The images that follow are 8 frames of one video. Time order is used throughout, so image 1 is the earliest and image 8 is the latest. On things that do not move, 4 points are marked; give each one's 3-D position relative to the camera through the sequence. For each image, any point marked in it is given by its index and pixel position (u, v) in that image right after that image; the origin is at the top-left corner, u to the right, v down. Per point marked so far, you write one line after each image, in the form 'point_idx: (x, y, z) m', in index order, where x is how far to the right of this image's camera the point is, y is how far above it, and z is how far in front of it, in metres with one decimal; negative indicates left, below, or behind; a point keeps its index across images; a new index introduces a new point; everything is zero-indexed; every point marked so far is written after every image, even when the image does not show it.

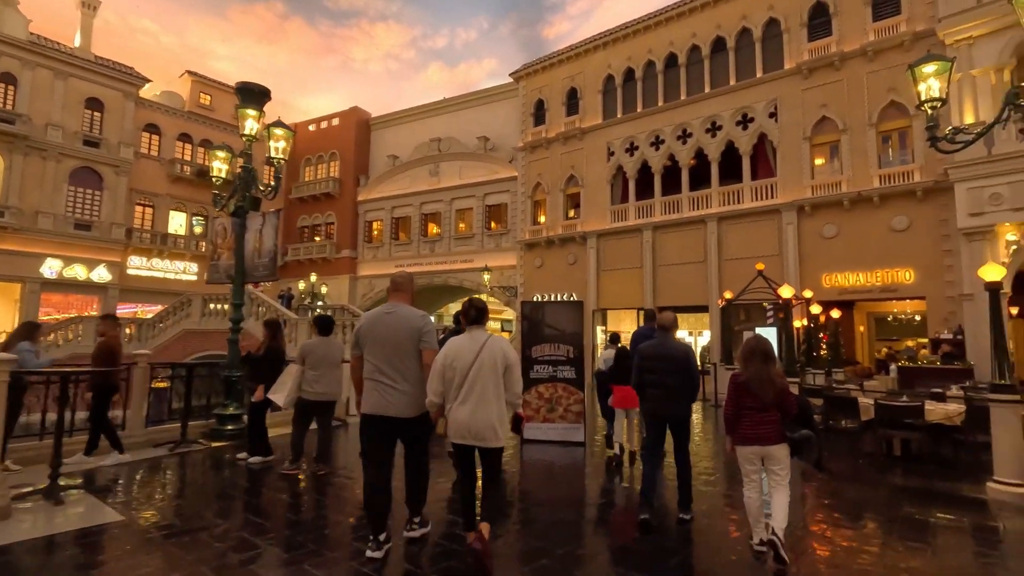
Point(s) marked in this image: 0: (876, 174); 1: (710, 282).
0: (+10.4, +3.3, +15.3) m
1: (+6.7, +0.2, +18.0) m
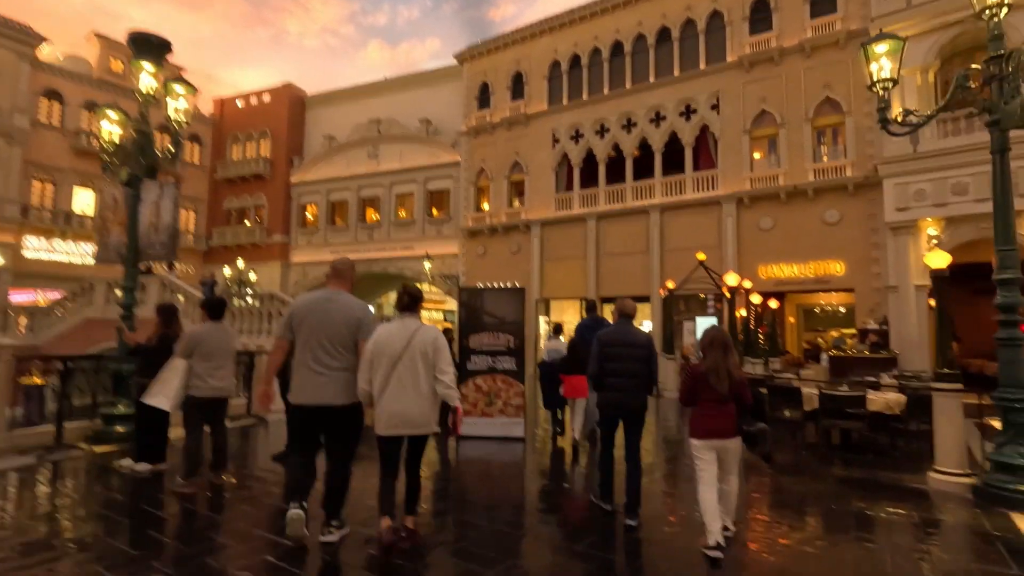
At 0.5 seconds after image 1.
0: (+8.7, +3.5, +15.6) m
1: (+4.7, +0.5, +18.1) m
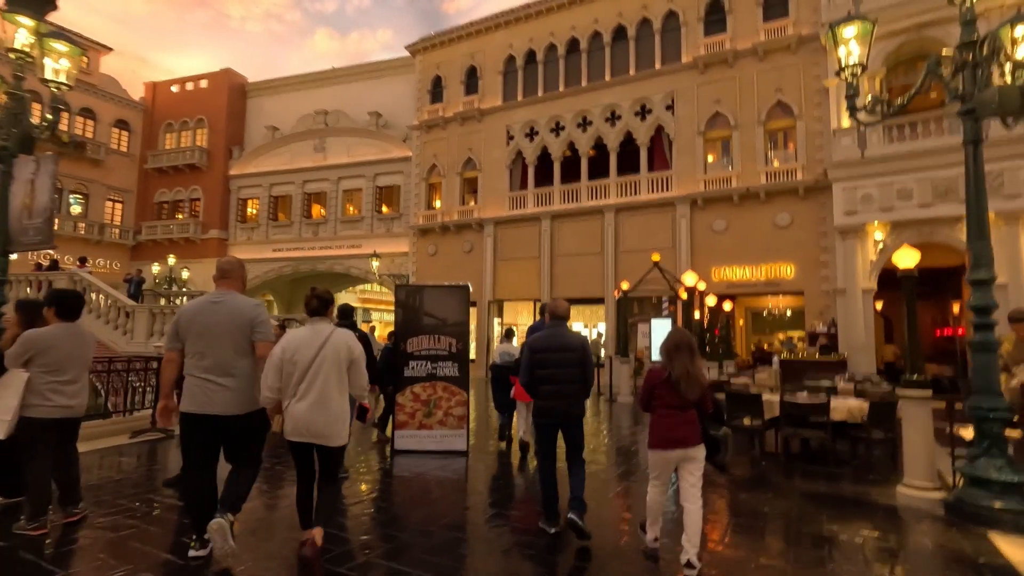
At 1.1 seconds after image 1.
0: (+7.3, +3.4, +15.7) m
1: (+3.1, +0.4, +17.7) m
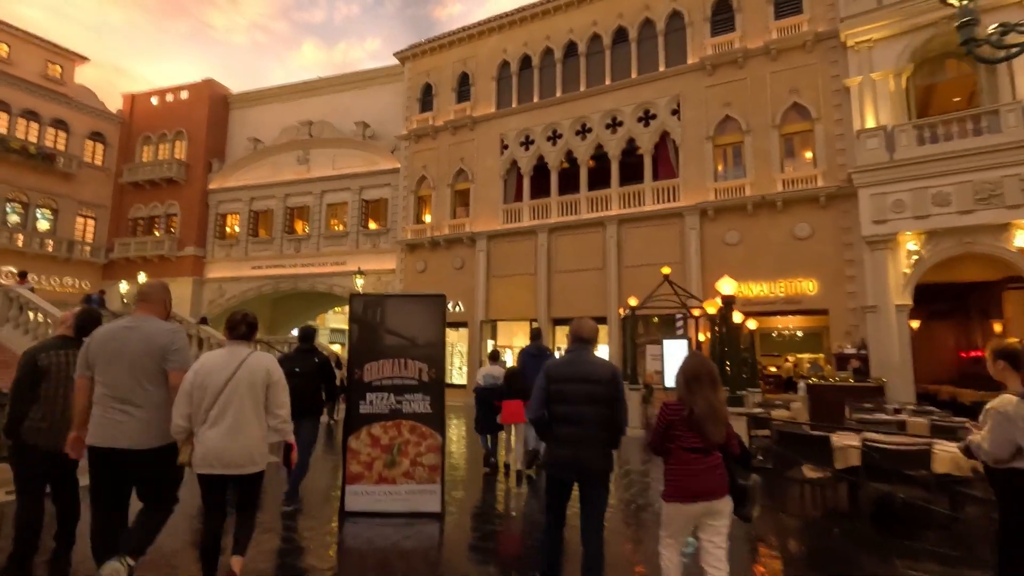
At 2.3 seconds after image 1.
0: (+7.2, +3.0, +14.4) m
1: (+2.9, -0.1, +16.3) m
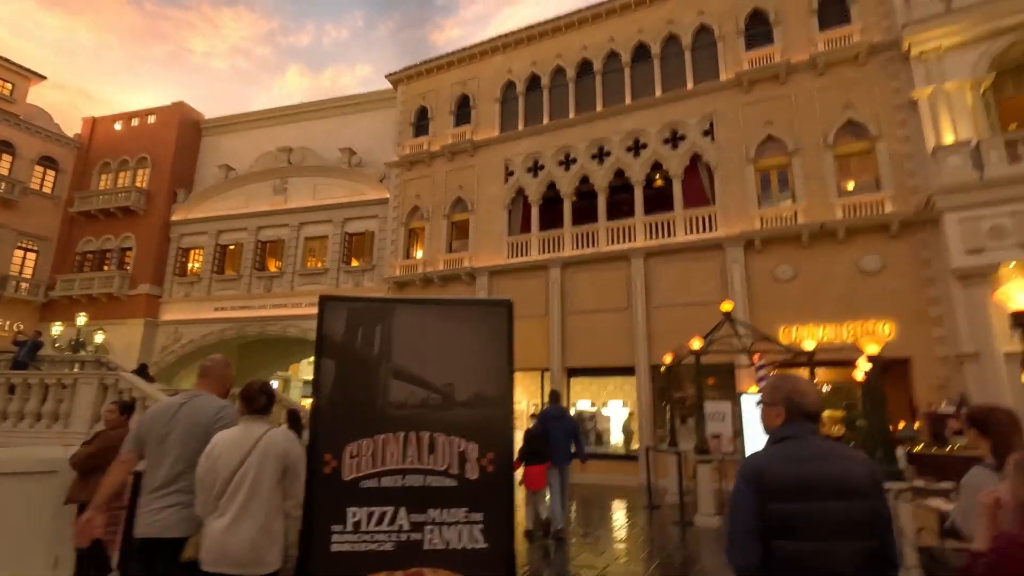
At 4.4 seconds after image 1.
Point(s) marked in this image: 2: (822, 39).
0: (+7.5, +2.0, +12.3) m
1: (+3.2, -1.2, +13.8) m
2: (+7.7, +6.2, +13.3) m
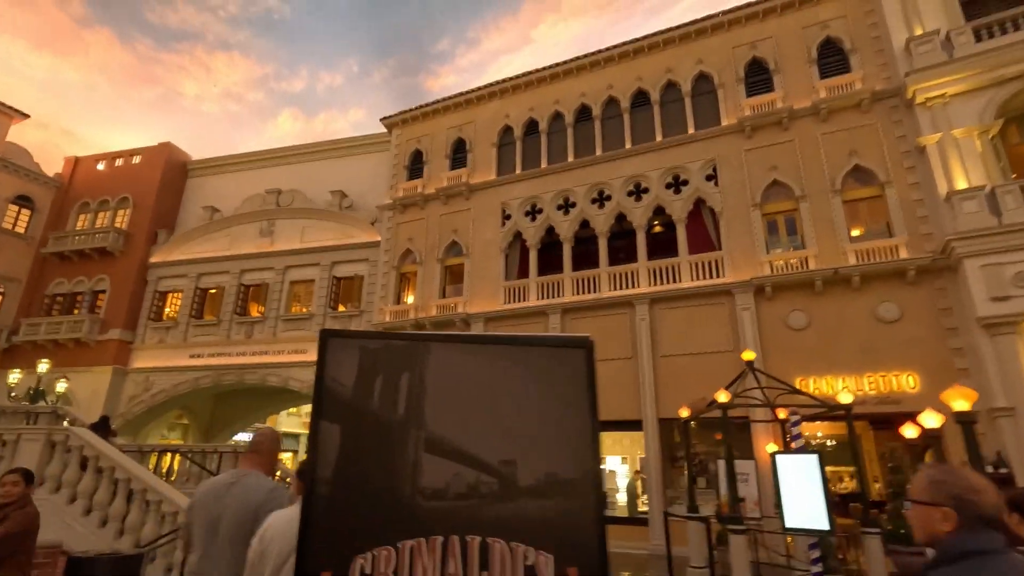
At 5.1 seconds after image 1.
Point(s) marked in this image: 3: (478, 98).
0: (+7.5, +0.9, +11.9) m
1: (+3.2, -2.4, +12.9) m
2: (+7.7, +5.0, +13.3) m
3: (-1.1, +6.4, +17.9) m
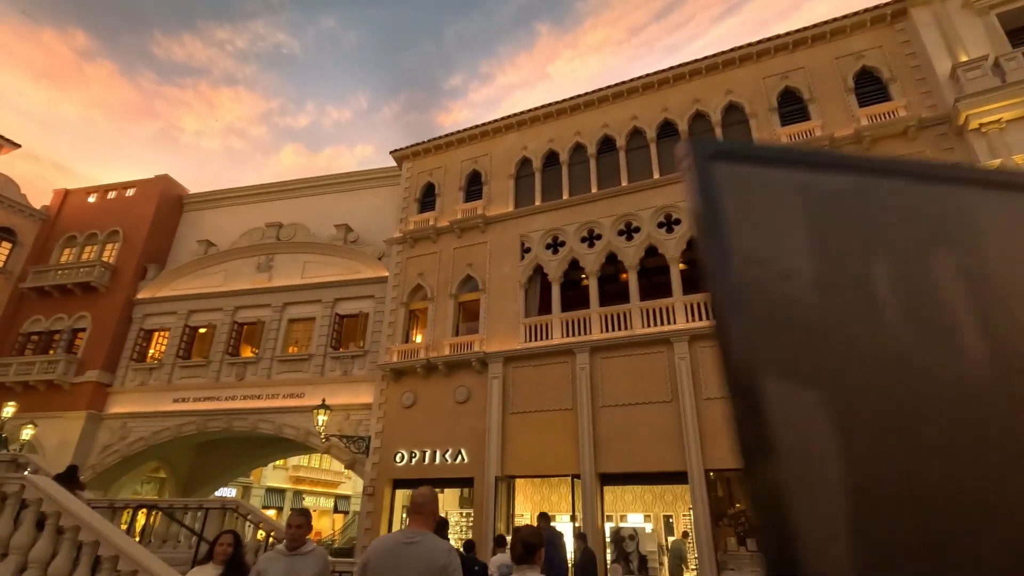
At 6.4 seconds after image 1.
0: (+8.2, +0.1, +11.0) m
1: (+3.8, -3.2, +11.6) m
2: (+8.4, +4.1, +12.7) m
3: (-0.6, +5.1, +17.3) m
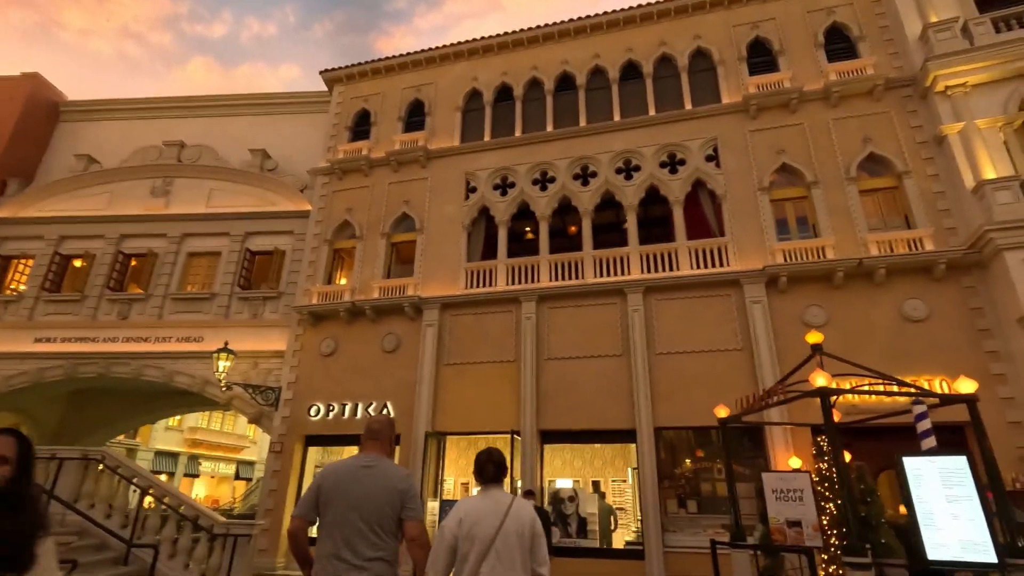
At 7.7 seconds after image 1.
0: (+7.1, +1.0, +10.7) m
1: (+2.5, -2.1, +10.8) m
2: (+7.4, +5.0, +12.3) m
3: (-2.0, +6.7, +15.6) m
